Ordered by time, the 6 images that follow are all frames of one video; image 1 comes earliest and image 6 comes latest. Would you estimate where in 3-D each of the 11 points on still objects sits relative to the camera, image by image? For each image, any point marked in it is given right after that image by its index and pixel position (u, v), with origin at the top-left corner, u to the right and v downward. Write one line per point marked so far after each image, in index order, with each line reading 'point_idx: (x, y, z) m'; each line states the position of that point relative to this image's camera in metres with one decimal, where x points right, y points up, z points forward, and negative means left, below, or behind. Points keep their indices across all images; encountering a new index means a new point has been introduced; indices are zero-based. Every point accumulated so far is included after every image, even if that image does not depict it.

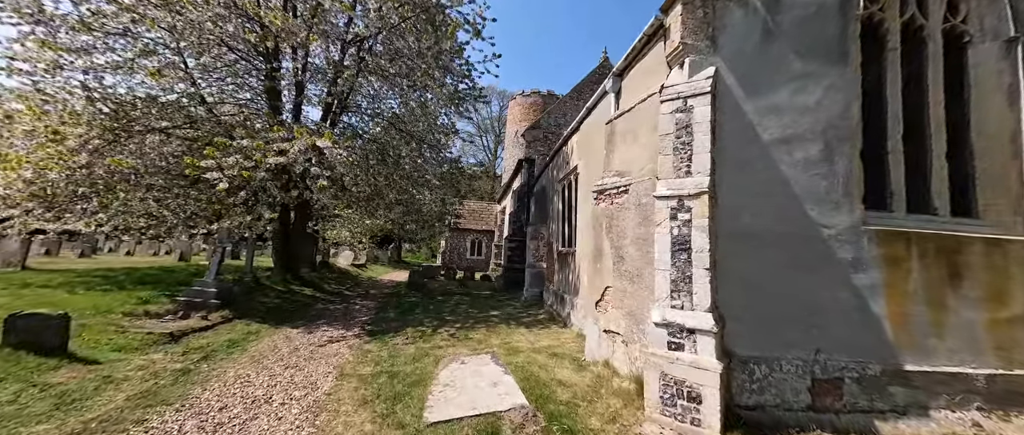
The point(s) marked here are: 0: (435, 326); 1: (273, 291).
0: (-1.6, -2.3, +7.5) m
1: (-6.7, -2.1, +9.9) m
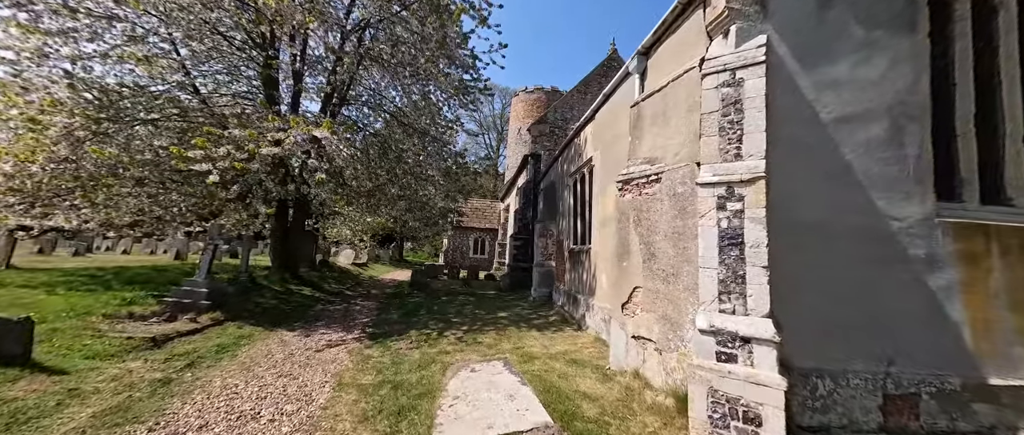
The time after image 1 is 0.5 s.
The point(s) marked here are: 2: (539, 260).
0: (-1.4, -2.2, +7.1) m
1: (-6.5, -2.0, +9.5) m
2: (+0.8, -1.3, +10.7) m
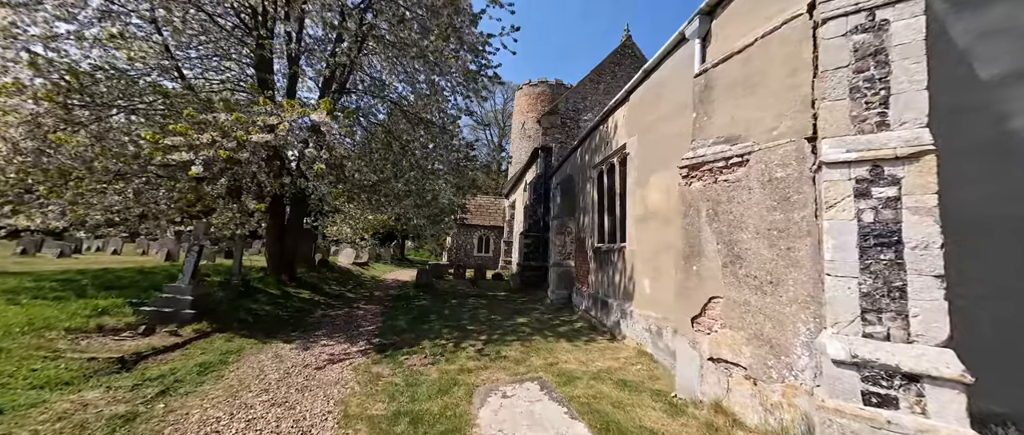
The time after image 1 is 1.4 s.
0: (-1.0, -2.2, +6.3) m
1: (-6.0, -1.9, +8.7) m
2: (+1.3, -1.2, +9.9) m
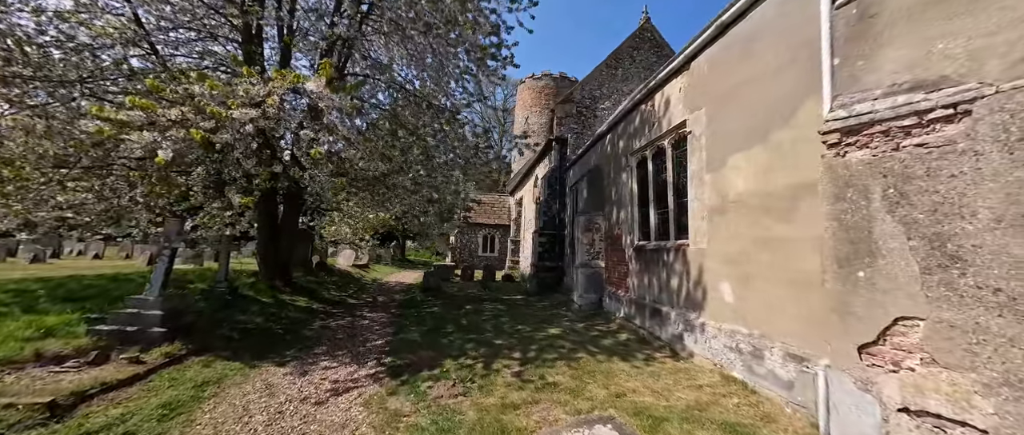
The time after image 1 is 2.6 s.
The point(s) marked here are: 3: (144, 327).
0: (-0.4, -2.1, +5.2) m
1: (-5.5, -1.9, +7.6) m
2: (+1.8, -1.0, +8.9) m
3: (-5.0, -1.5, +4.8) m
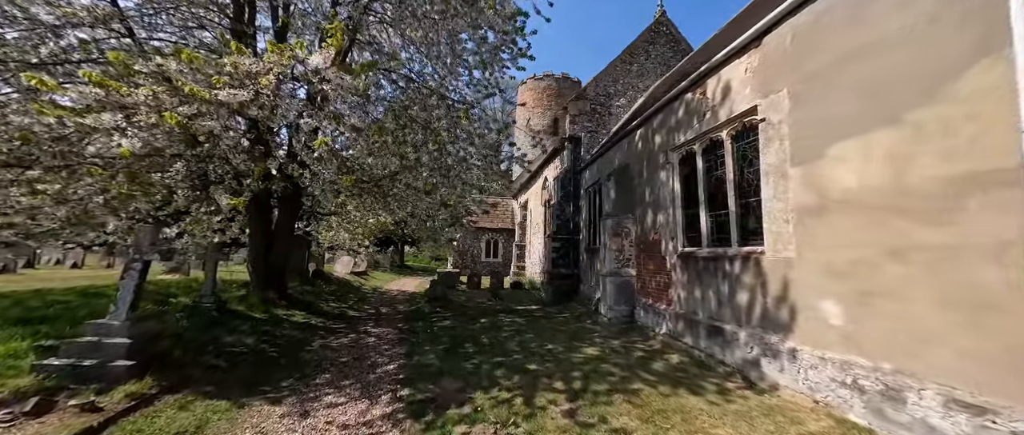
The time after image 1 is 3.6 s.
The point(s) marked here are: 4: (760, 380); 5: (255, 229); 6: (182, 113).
0: (+0.1, -2.1, +4.3) m
1: (-5.0, -2.0, +6.6) m
2: (+2.3, -1.1, +8.0) m
3: (-4.4, -1.5, +3.8) m
4: (+3.0, -2.0, +4.2) m
5: (-5.8, -0.3, +8.0) m
6: (-4.2, +1.3, +4.5) m
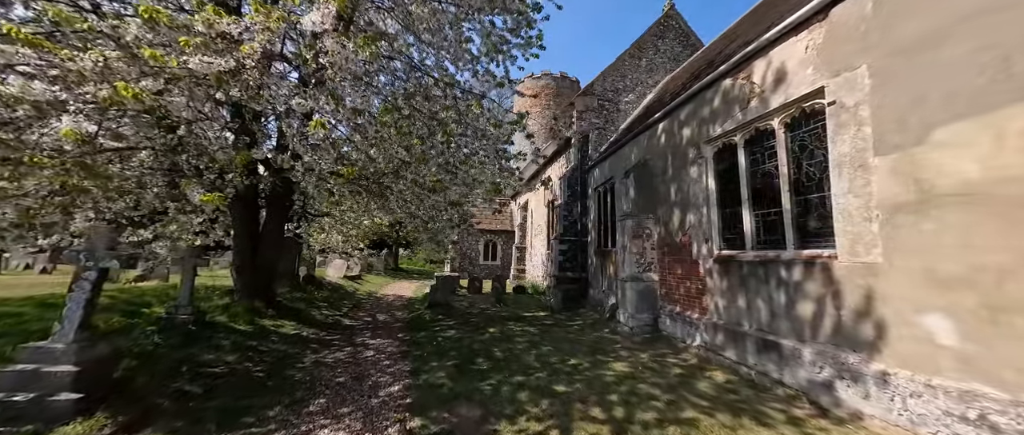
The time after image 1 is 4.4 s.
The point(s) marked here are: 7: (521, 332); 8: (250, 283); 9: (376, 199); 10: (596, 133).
0: (+0.5, -2.1, +3.7) m
1: (-4.7, -2.0, +5.9) m
2: (+2.5, -1.1, +7.4) m
3: (-4.1, -1.5, +3.1) m
4: (+3.3, -1.9, +3.6) m
5: (-5.5, -0.3, +7.2) m
6: (-3.8, +1.3, +3.8) m
7: (+0.2, -2.5, +7.7) m
8: (-5.6, -1.4, +7.6) m
9: (-3.0, +0.3, +8.1) m
10: (+3.0, +3.0, +12.5) m
